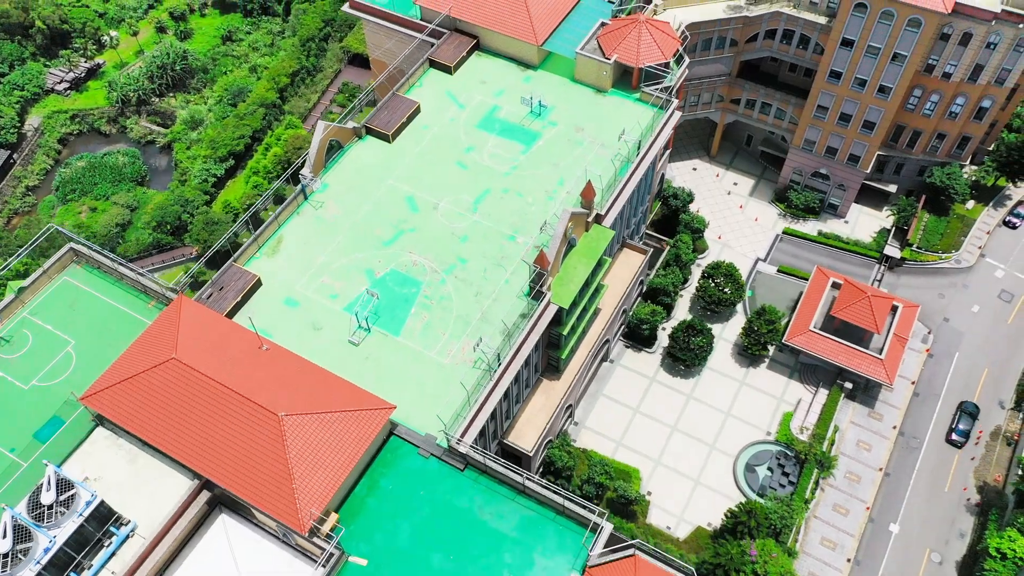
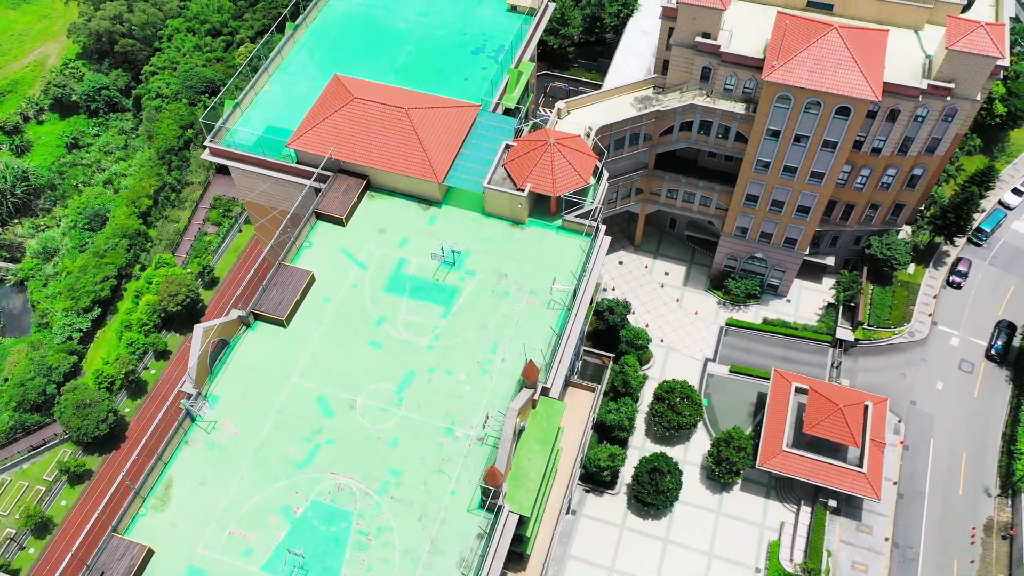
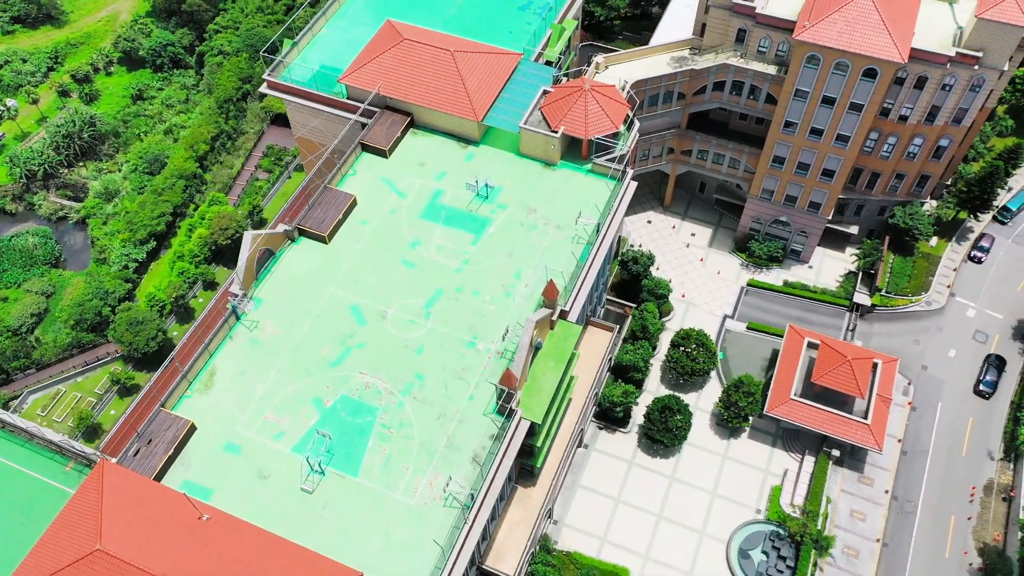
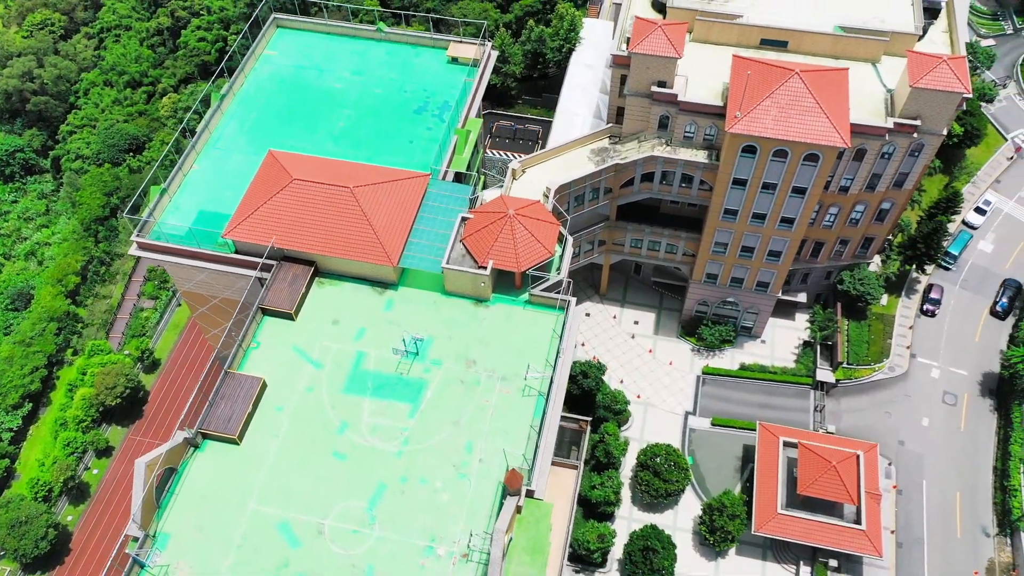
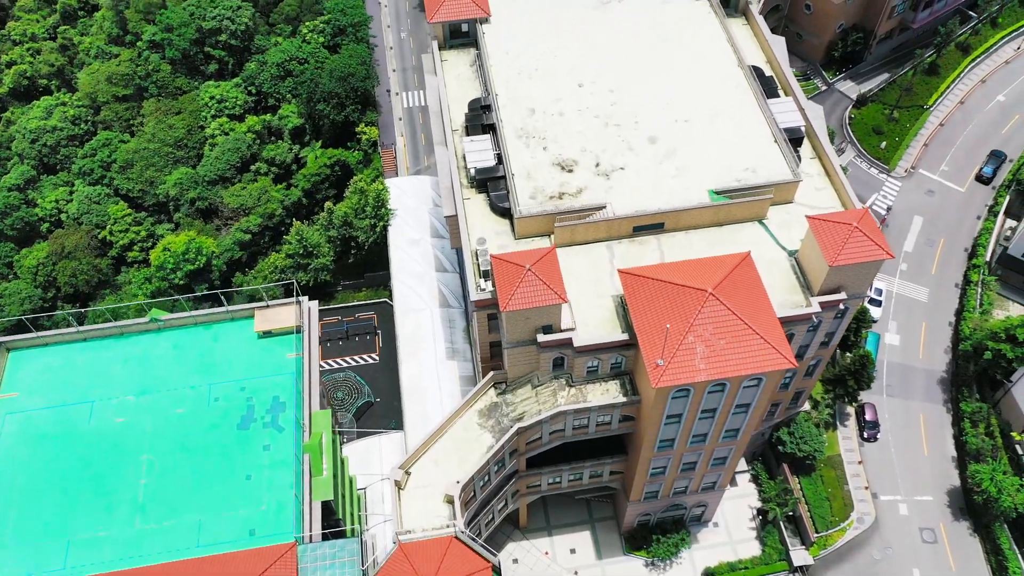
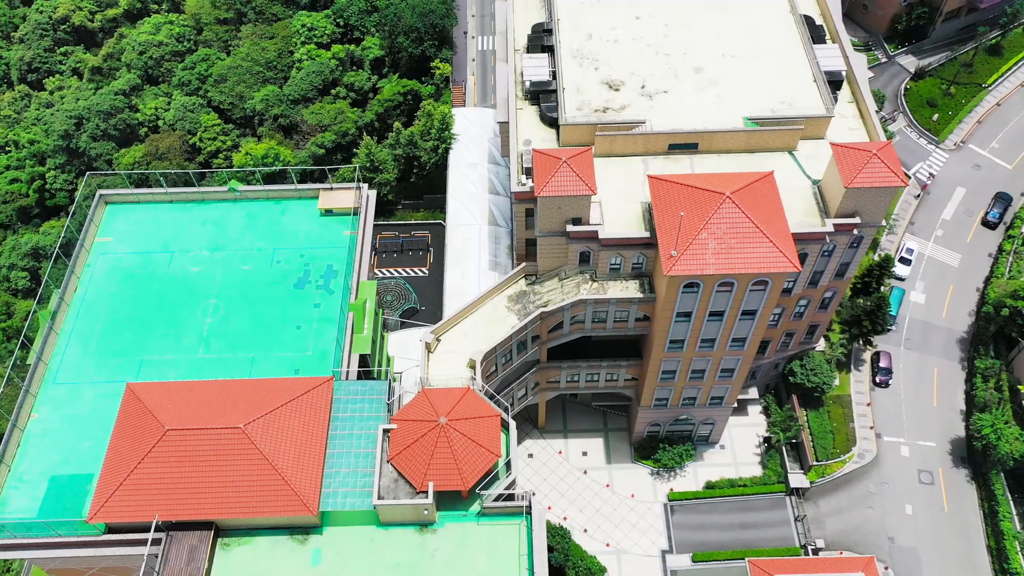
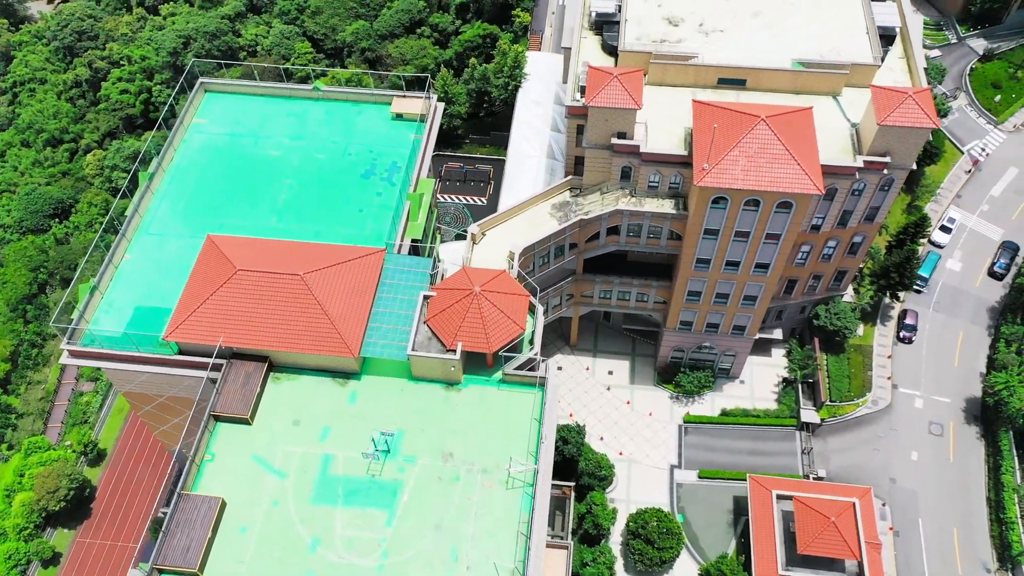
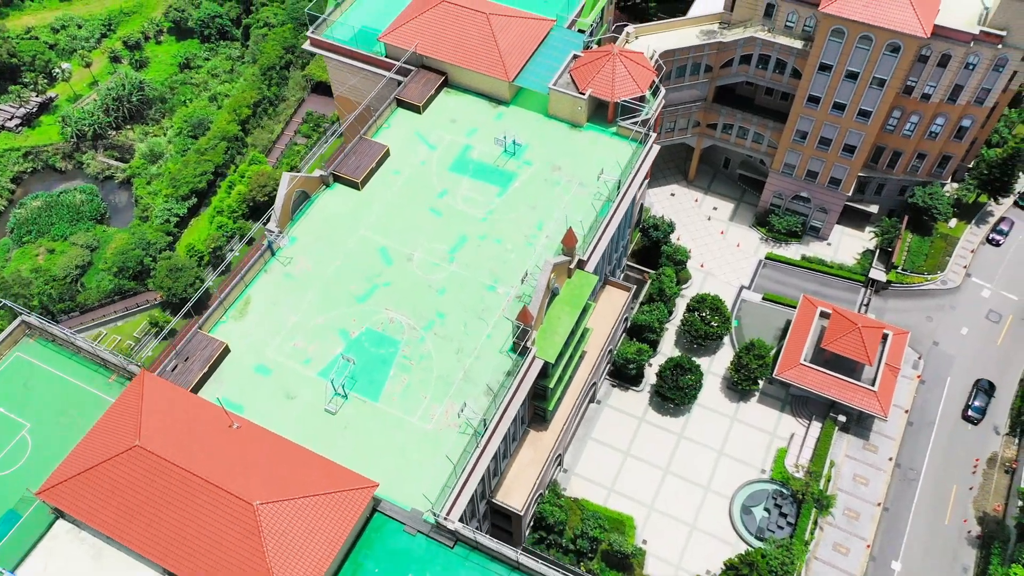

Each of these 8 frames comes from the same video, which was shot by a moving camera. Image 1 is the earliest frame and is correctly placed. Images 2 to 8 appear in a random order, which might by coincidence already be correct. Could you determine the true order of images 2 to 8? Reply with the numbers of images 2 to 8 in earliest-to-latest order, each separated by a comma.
8, 3, 2, 4, 7, 6, 5
